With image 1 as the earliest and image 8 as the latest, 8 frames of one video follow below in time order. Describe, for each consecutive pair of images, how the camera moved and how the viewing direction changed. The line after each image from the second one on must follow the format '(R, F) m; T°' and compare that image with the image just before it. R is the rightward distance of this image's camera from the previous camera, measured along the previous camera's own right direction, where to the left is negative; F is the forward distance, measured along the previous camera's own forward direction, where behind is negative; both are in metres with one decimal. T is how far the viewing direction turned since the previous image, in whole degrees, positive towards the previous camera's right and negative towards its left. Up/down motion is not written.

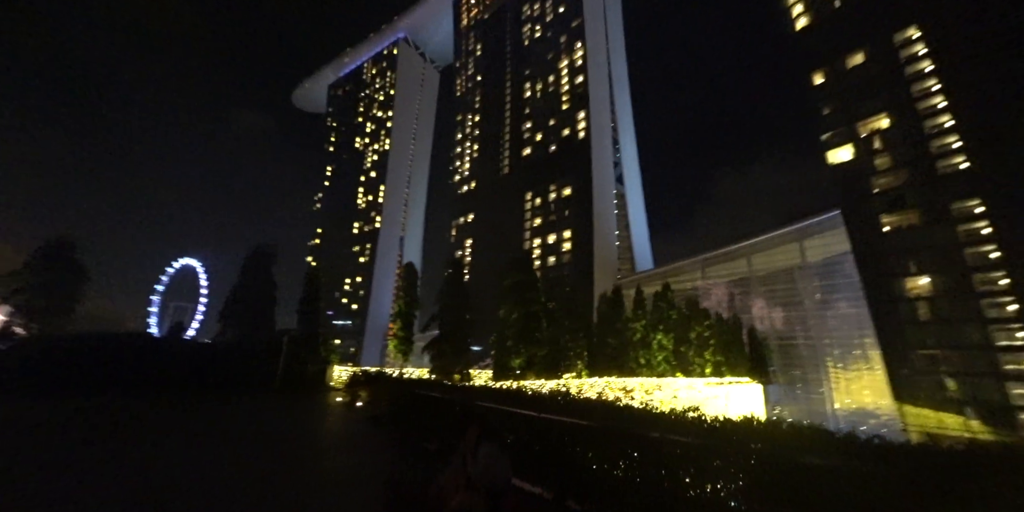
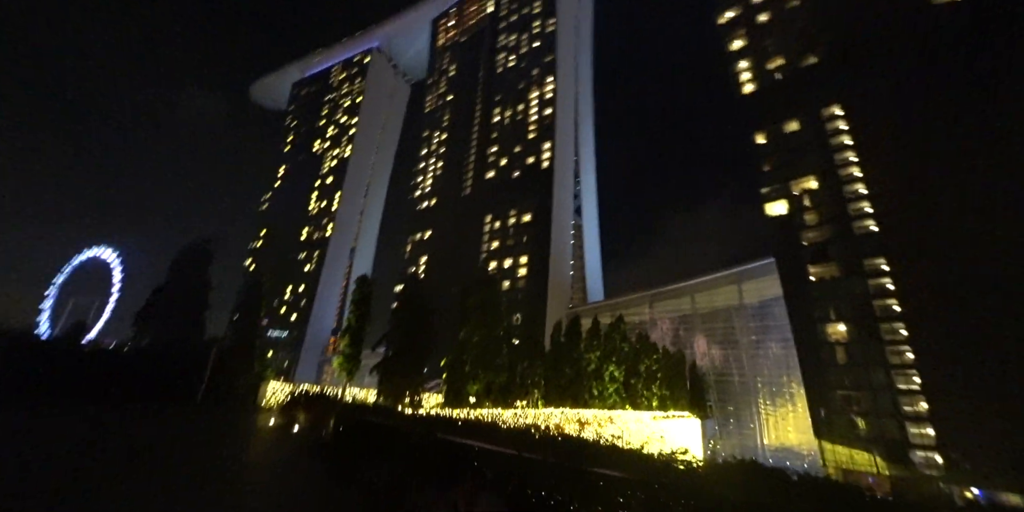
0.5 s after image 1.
(-0.8, -0.2) m; +7°
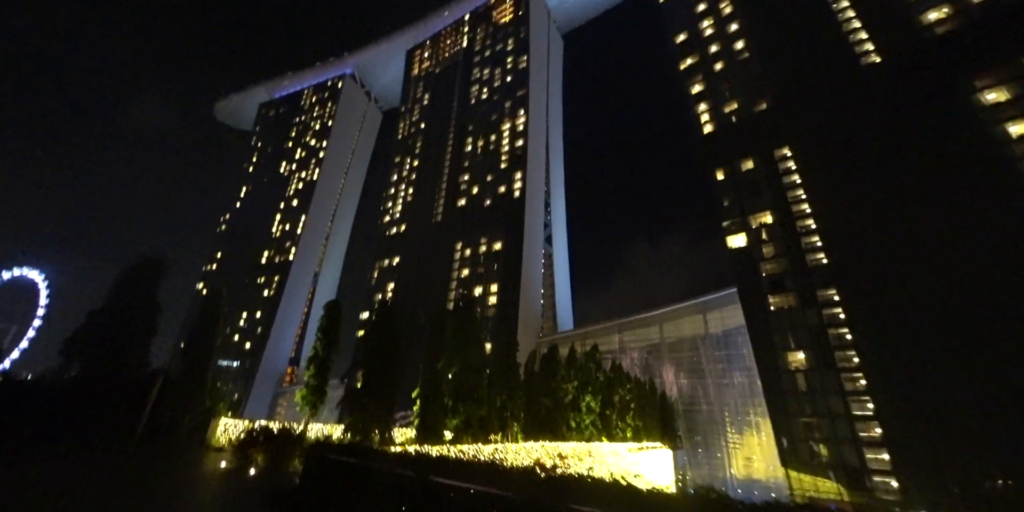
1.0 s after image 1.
(-0.4, +0.1) m; +4°
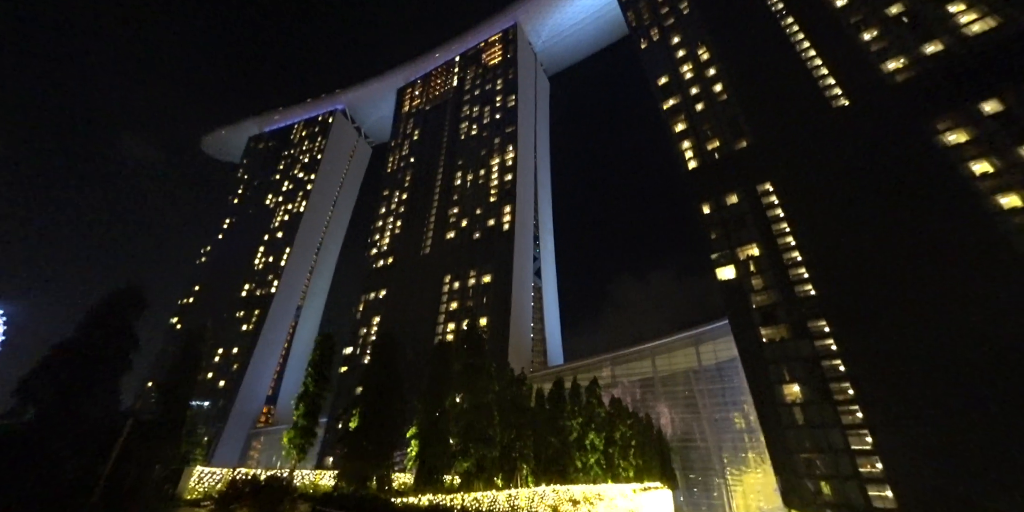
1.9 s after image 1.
(-0.6, +0.4) m; +2°
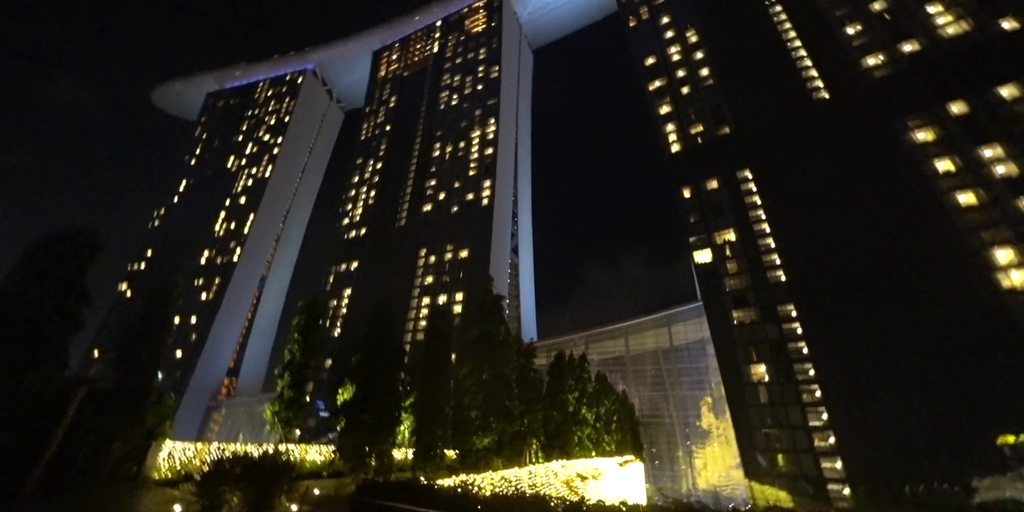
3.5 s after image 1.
(-1.1, +0.6) m; +4°
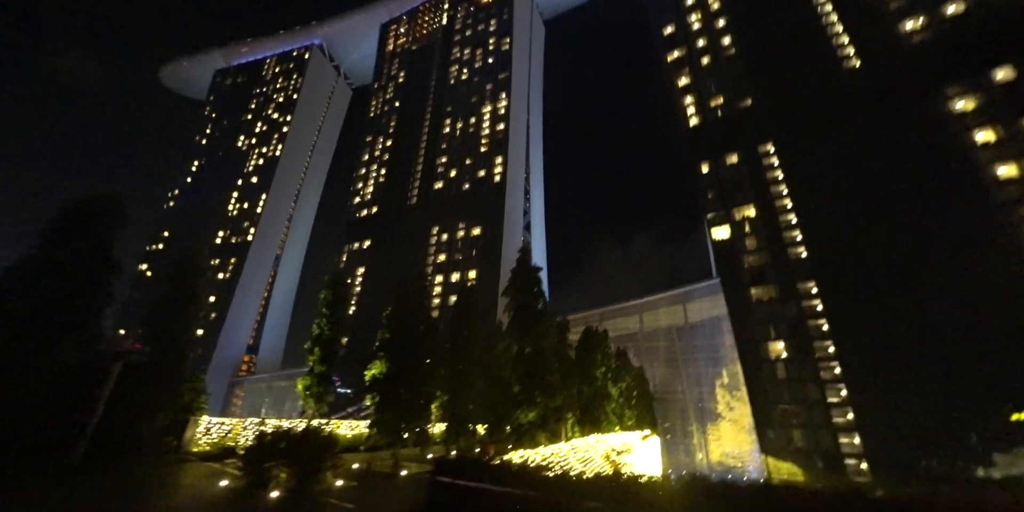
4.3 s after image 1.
(-0.6, +0.3) m; -1°
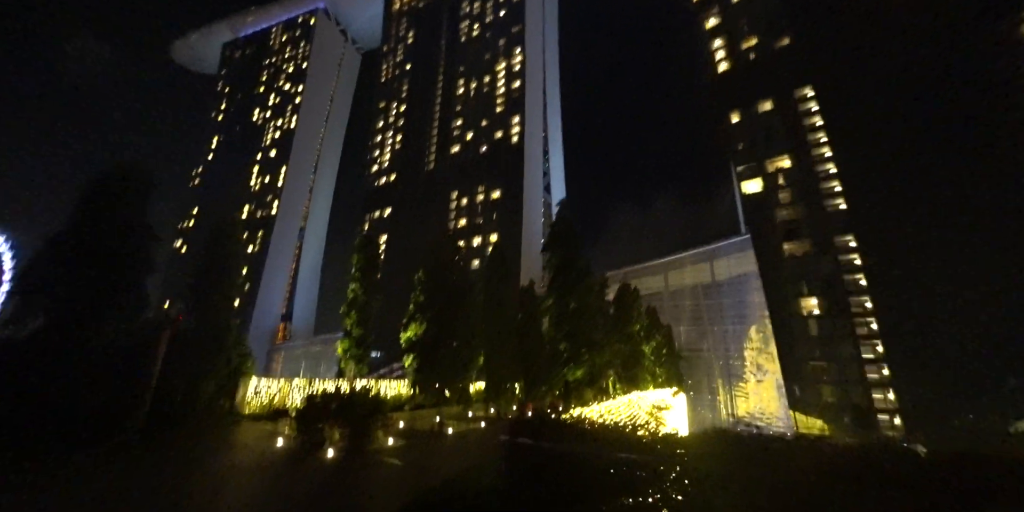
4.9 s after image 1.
(-0.4, +0.3) m; -3°
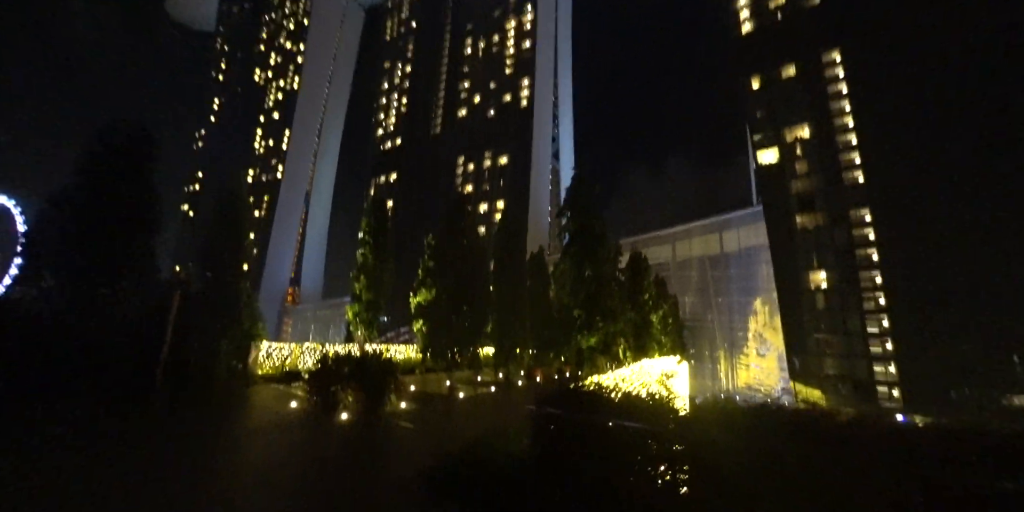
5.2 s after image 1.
(-0.2, +0.2) m; -1°
